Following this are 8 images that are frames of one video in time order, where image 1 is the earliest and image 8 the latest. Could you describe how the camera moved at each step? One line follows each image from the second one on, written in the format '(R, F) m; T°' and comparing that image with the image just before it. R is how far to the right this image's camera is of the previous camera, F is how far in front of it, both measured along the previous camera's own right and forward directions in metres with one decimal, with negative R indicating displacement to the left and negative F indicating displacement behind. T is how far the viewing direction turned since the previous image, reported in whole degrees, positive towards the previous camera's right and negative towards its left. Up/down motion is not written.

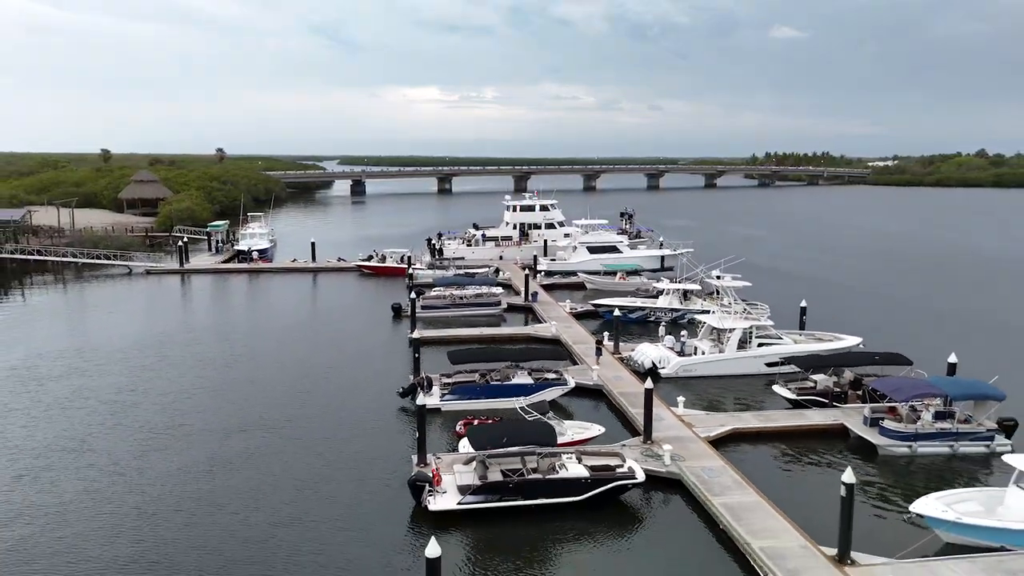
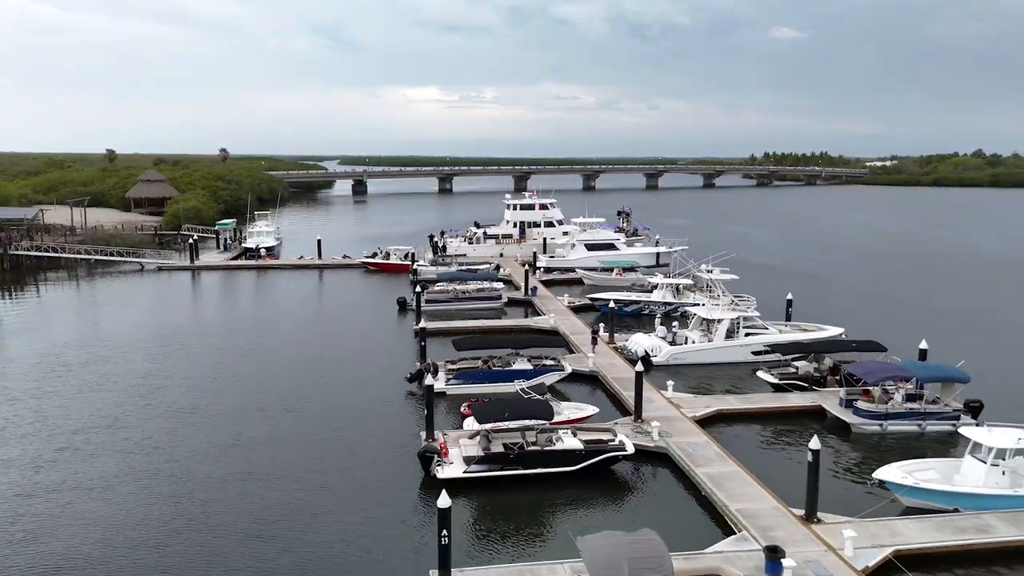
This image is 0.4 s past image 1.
(0.0, -1.5) m; 0°
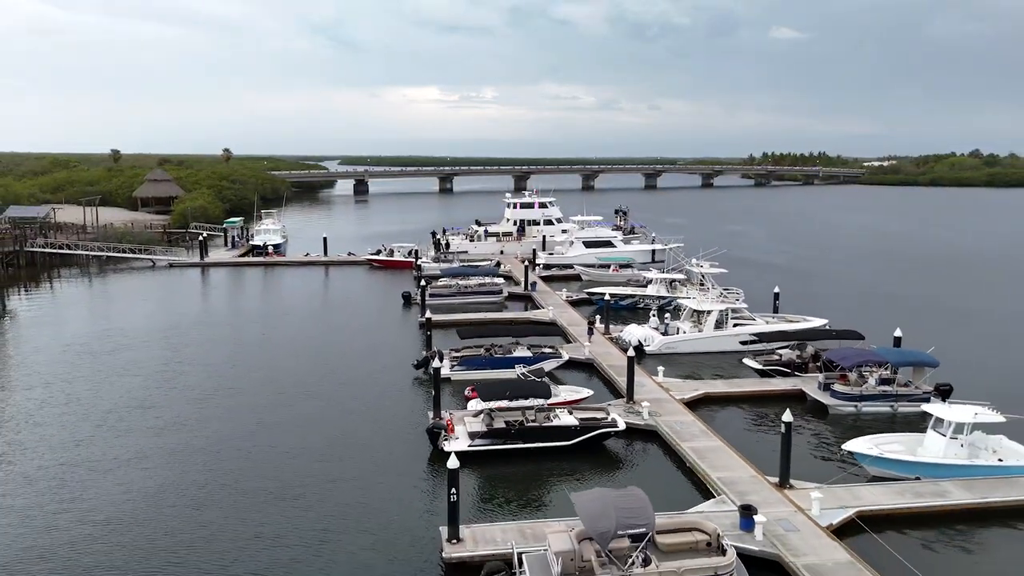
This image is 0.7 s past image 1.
(0.0, -1.5) m; 0°
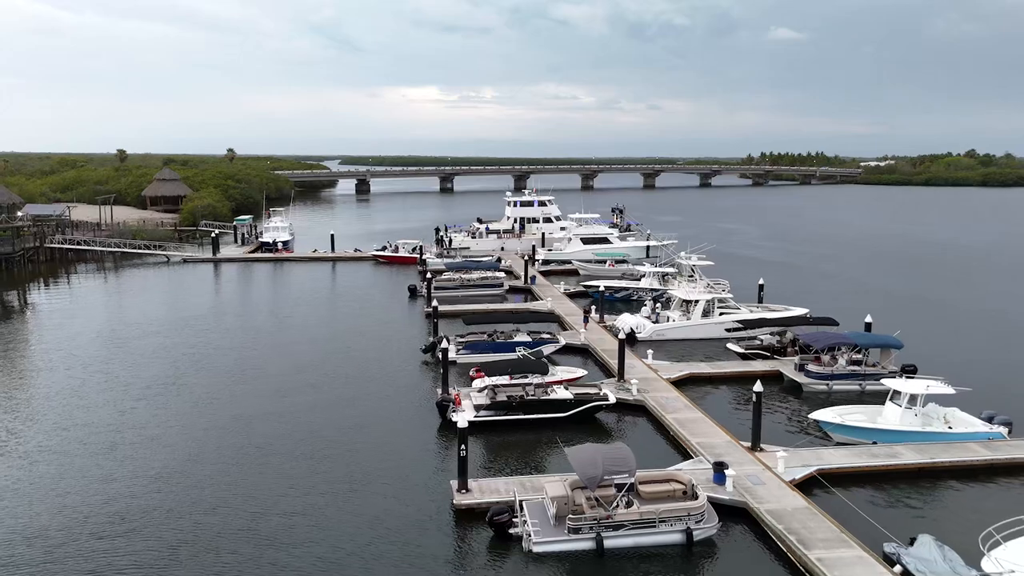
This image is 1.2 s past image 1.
(-0.1, -2.1) m; 0°
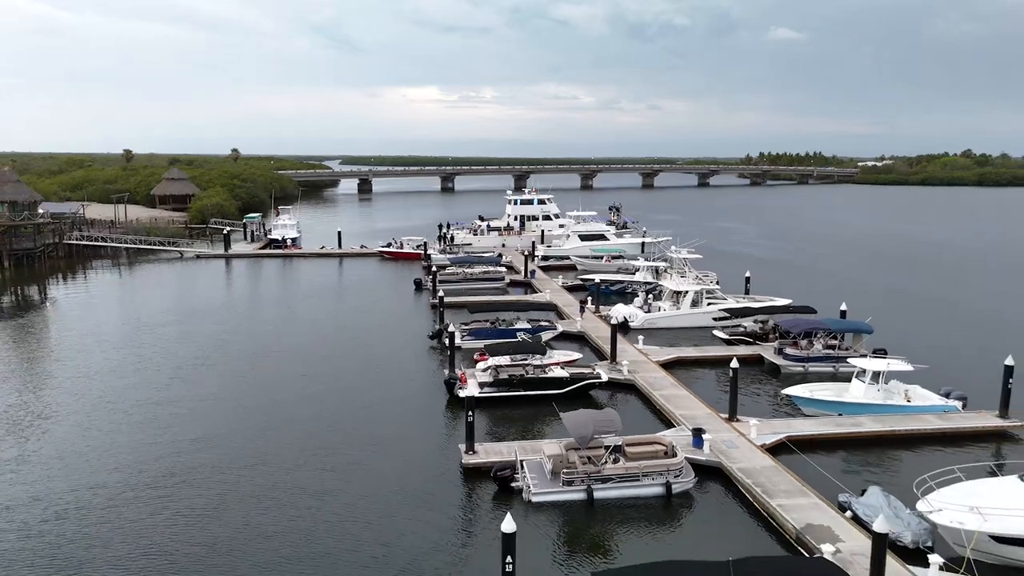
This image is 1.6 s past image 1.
(0.0, -2.1) m; 0°
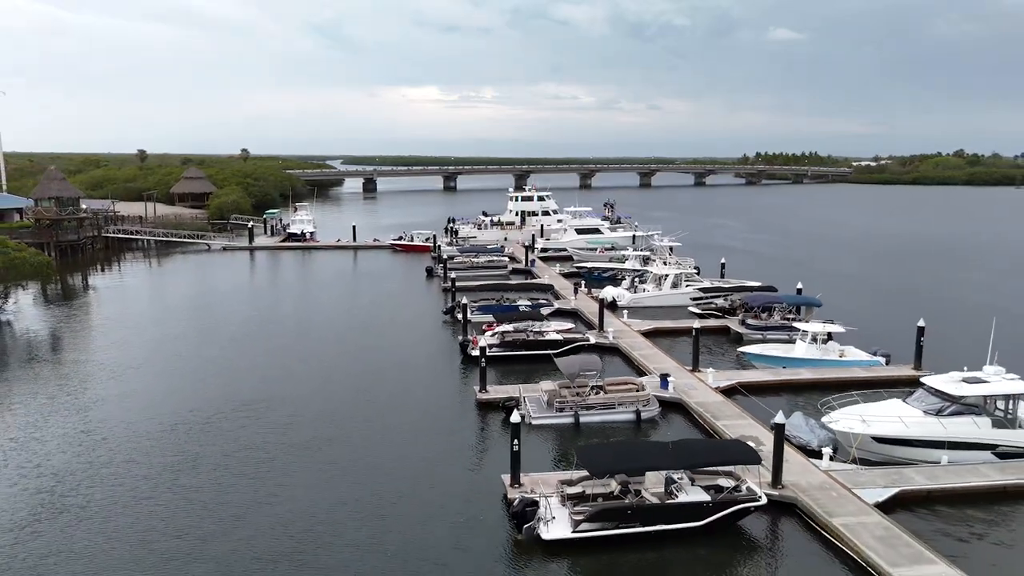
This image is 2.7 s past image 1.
(-0.1, -4.6) m; 0°
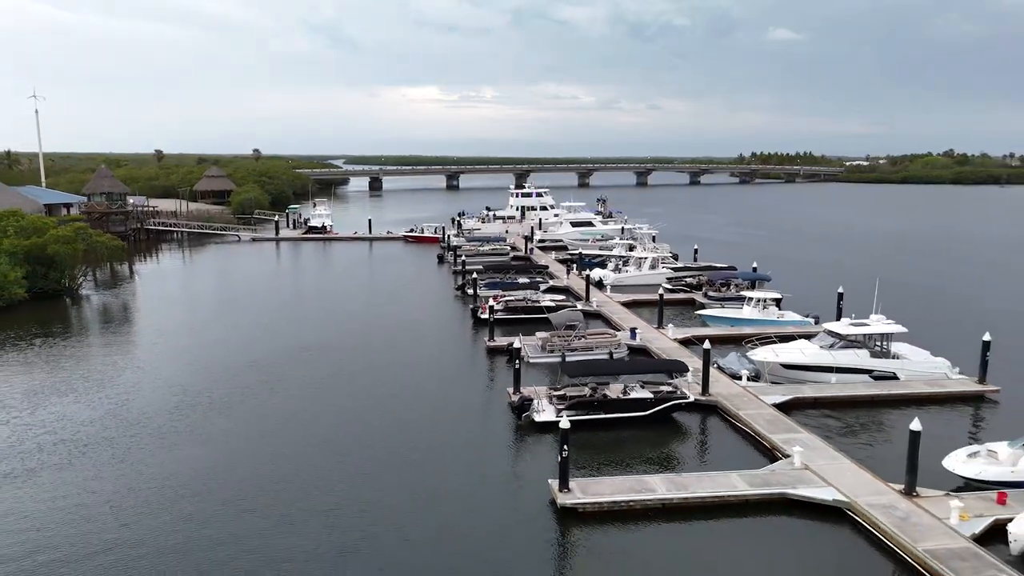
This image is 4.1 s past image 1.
(-0.1, -6.3) m; 0°
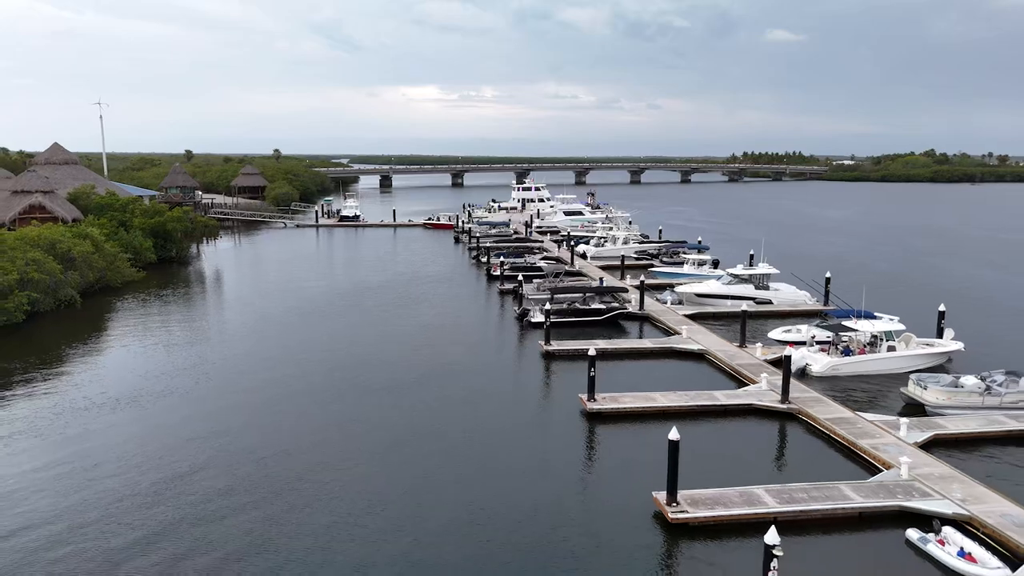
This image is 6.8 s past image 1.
(-0.3, -12.3) m; 0°
